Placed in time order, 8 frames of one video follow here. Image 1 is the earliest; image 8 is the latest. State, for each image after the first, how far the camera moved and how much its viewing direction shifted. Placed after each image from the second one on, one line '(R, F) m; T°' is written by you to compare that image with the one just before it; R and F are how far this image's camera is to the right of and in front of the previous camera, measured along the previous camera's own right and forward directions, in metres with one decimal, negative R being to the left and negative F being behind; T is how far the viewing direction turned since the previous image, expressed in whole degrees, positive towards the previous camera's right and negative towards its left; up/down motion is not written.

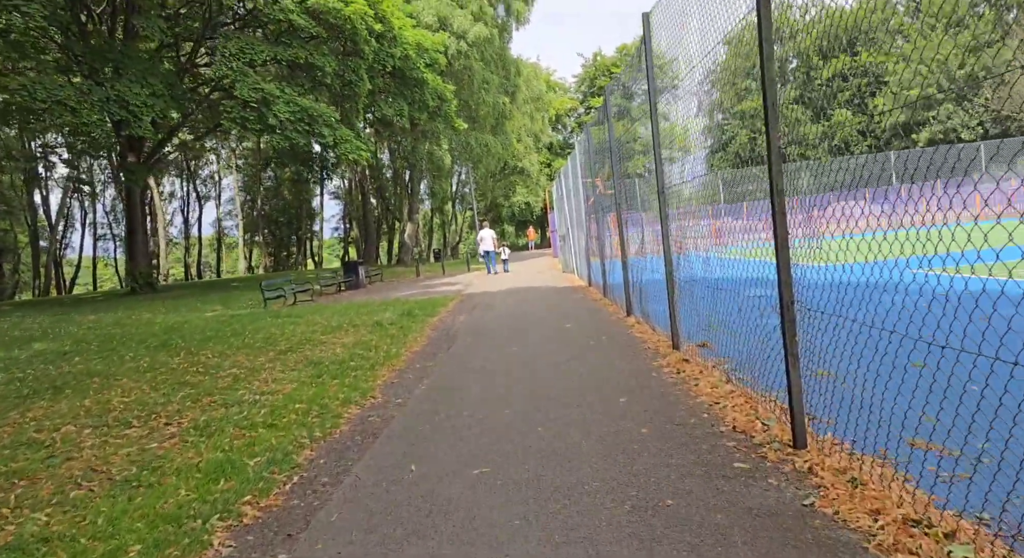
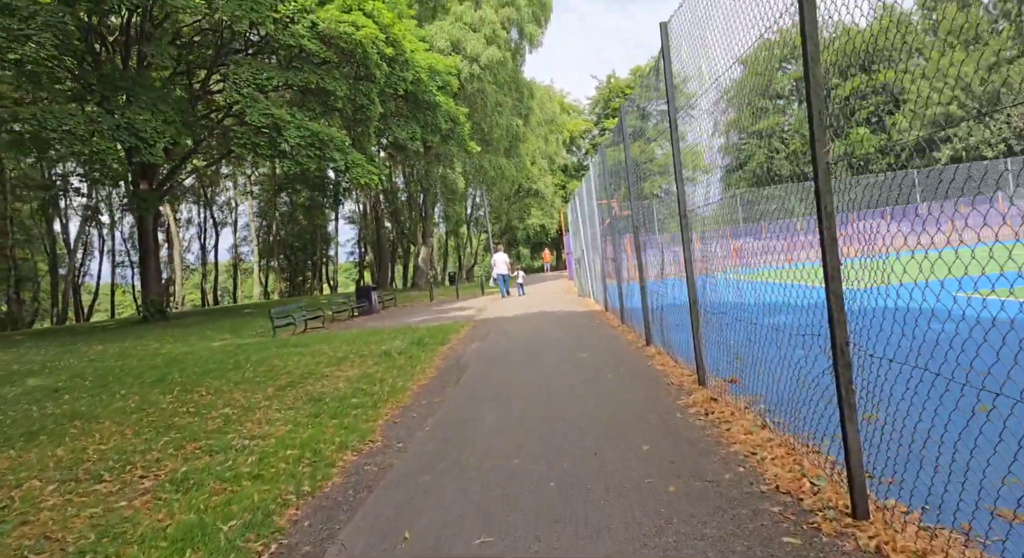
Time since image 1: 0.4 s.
(0.0, +0.4) m; -1°
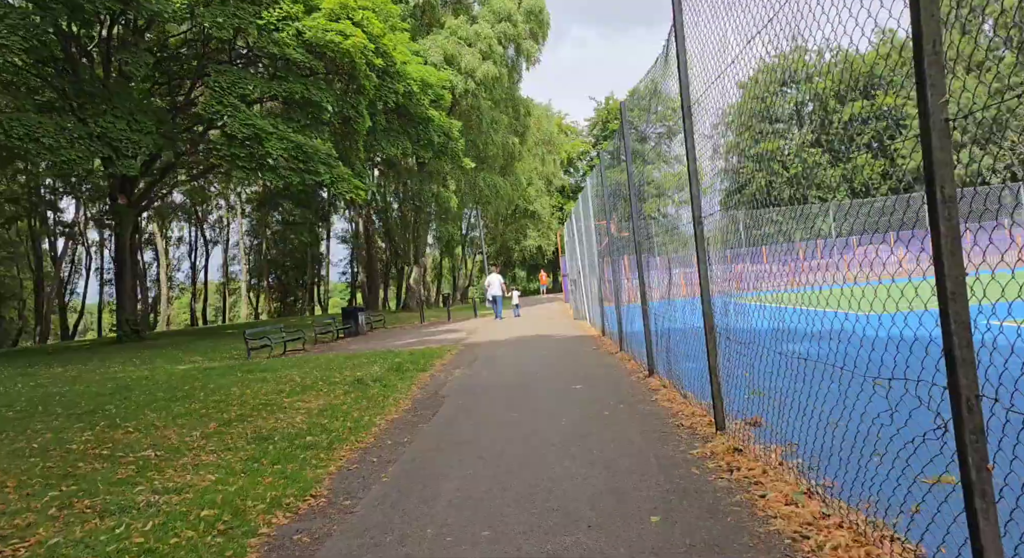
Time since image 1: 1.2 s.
(+0.1, +0.9) m; 0°
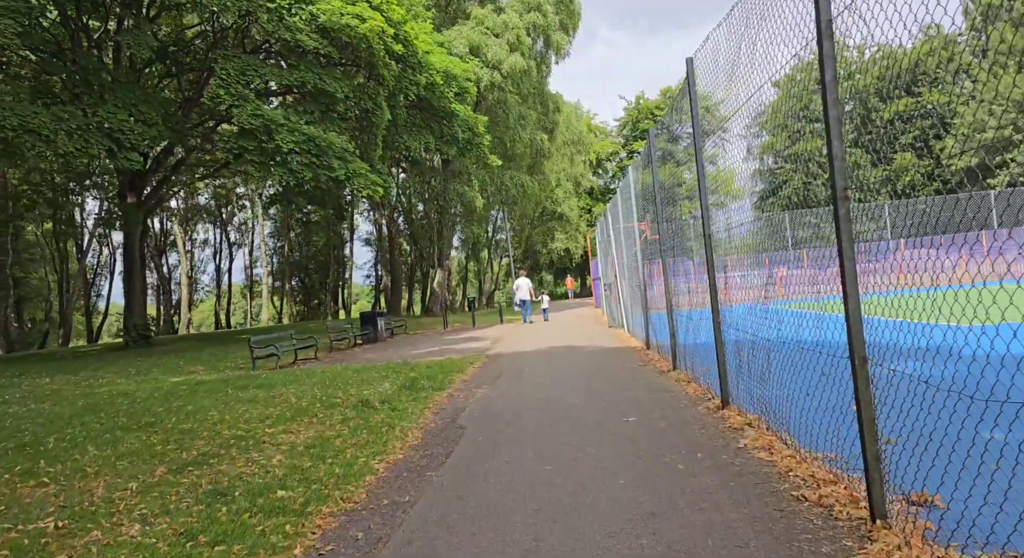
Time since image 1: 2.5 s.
(-0.1, +1.4) m; -2°
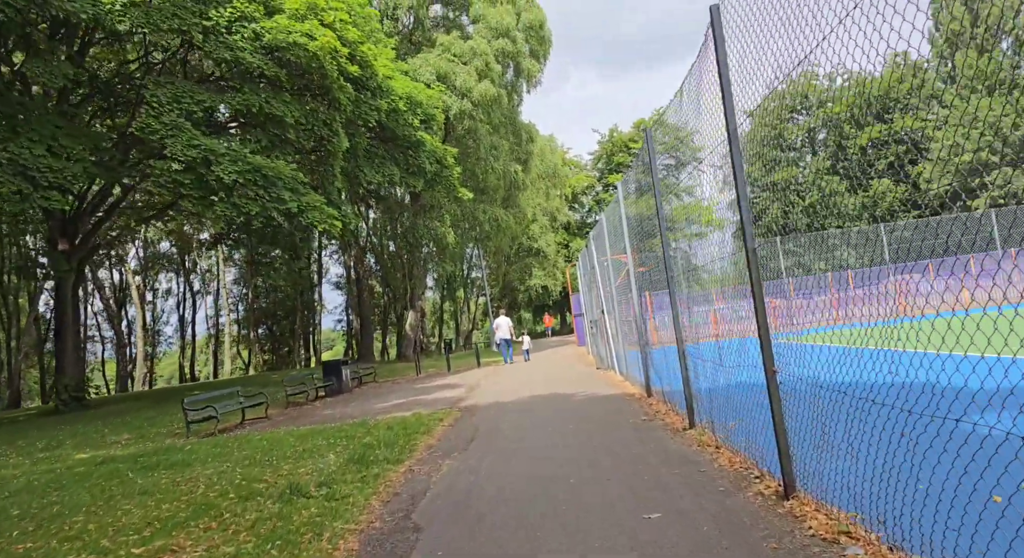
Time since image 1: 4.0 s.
(+0.1, +1.7) m; +2°
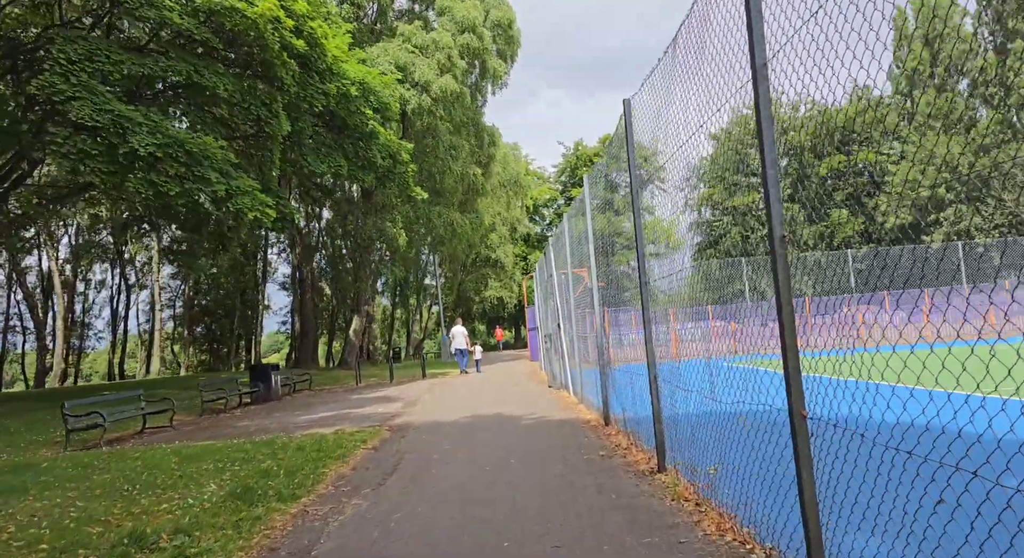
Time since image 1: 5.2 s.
(+0.2, +1.3) m; +3°
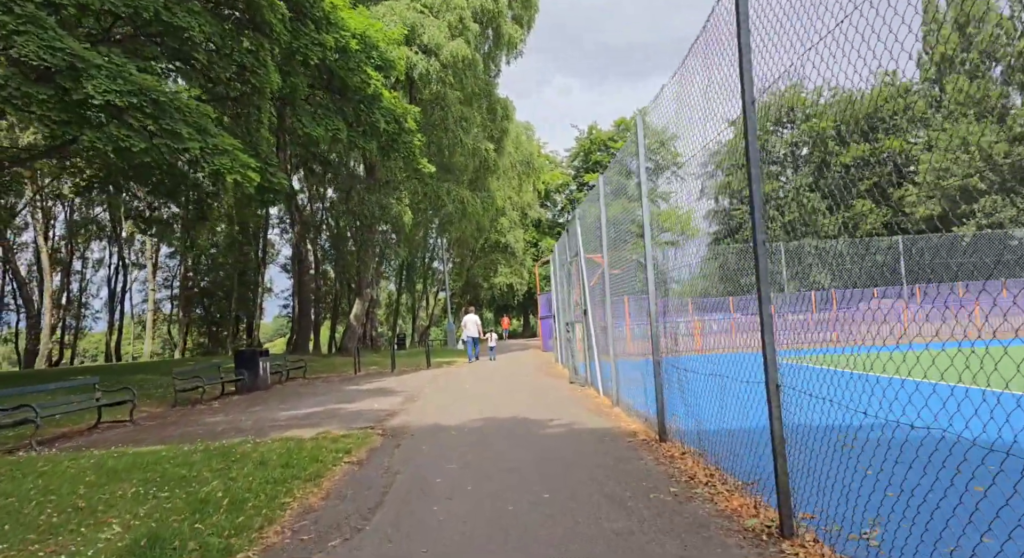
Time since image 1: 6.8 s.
(-0.2, +1.9) m; -1°
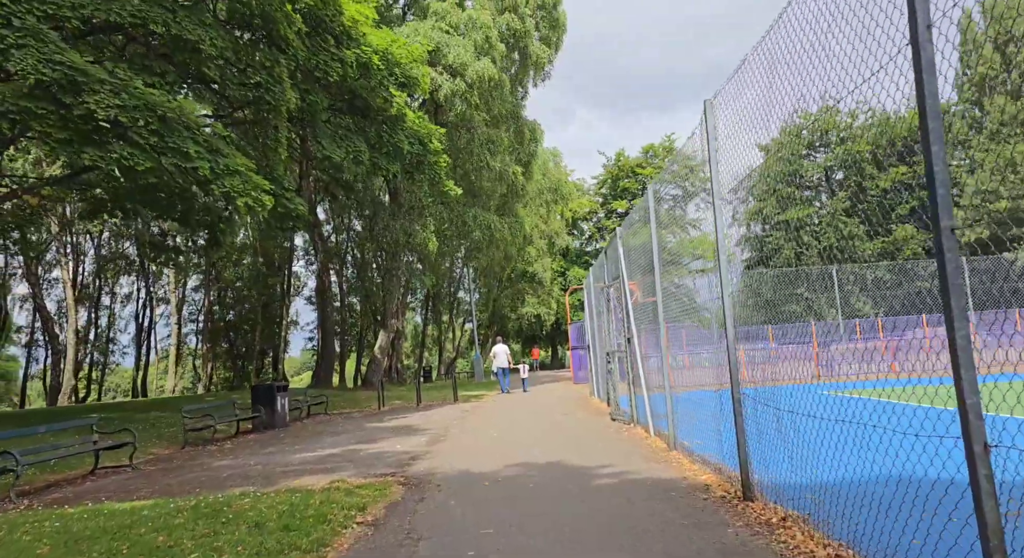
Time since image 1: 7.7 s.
(-0.1, +1.1) m; -2°
